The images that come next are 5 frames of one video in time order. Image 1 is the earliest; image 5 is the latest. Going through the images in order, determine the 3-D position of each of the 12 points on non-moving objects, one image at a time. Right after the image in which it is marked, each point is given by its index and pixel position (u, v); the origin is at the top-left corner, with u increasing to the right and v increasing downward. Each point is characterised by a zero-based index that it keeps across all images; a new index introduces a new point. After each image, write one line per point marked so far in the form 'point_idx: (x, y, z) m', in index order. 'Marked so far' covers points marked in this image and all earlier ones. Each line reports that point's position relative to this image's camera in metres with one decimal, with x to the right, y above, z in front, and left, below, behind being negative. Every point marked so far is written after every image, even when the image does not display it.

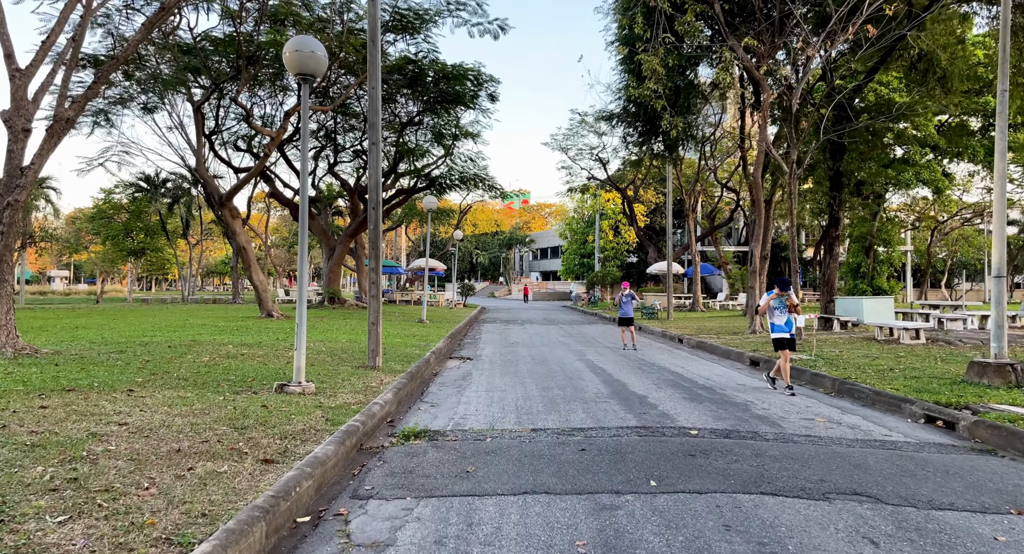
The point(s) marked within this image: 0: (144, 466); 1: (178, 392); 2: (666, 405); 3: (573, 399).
0: (-2.3, -1.2, +4.4) m
1: (-3.3, -1.1, +7.0) m
2: (+1.7, -1.4, +7.9) m
3: (+0.7, -1.4, +8.3) m
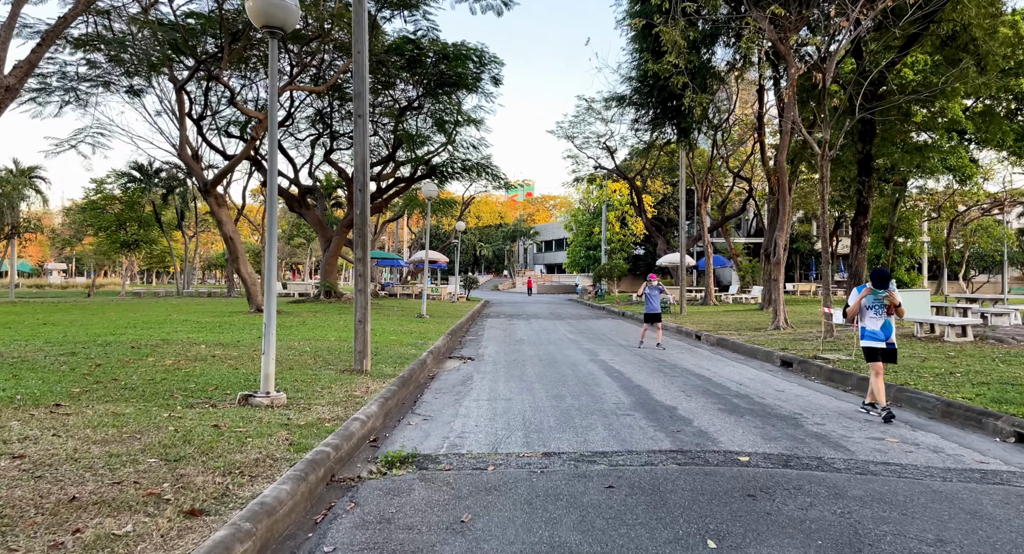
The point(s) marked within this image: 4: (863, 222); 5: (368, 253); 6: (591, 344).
0: (-2.3, -1.1, +3.2) m
1: (-3.2, -1.1, +5.8) m
2: (+1.8, -1.3, +6.7) m
3: (+0.8, -1.3, +7.1) m
4: (+8.9, +1.4, +18.0) m
5: (-1.8, +0.3, +9.1) m
6: (+1.6, -1.3, +14.1) m
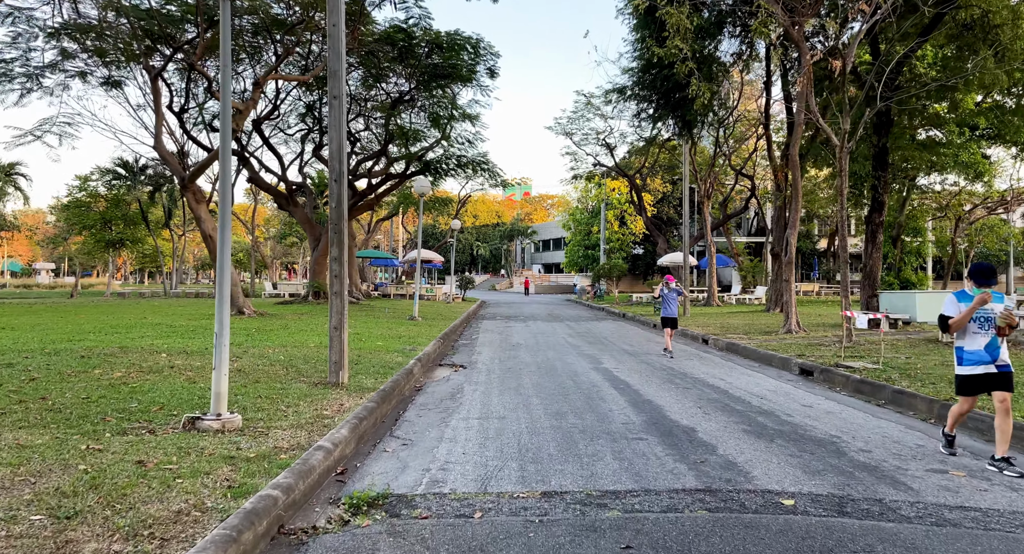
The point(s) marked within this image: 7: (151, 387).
0: (-2.3, -1.2, +2.3) m
1: (-3.3, -1.1, +4.9) m
2: (+1.7, -1.3, +5.7) m
3: (+0.7, -1.3, +6.1) m
4: (+8.8, +1.4, +17.1) m
5: (-1.9, +0.3, +8.1) m
6: (+1.5, -1.3, +13.2) m
7: (-3.5, -1.1, +6.9) m
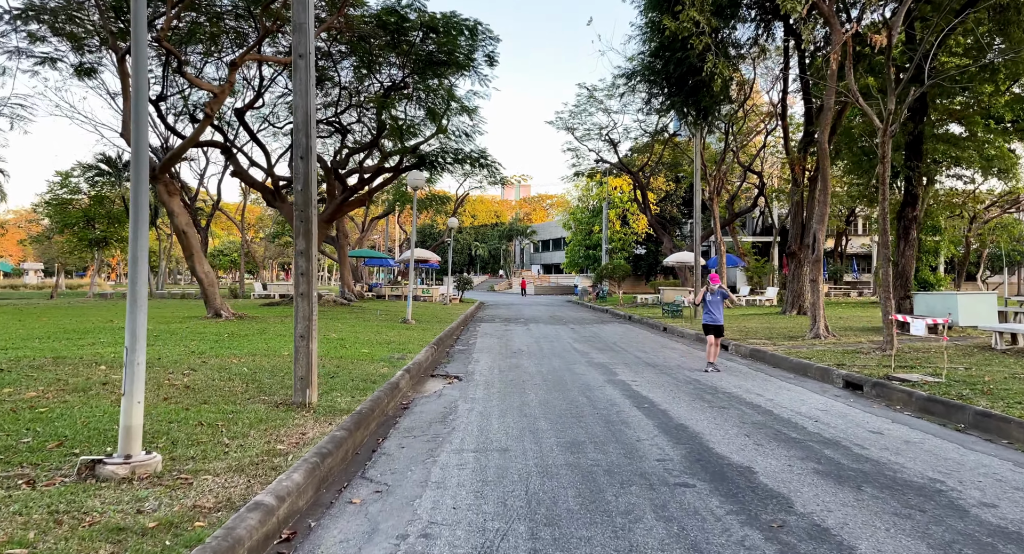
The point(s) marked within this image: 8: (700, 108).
0: (-2.3, -1.1, +0.8) m
1: (-3.2, -1.0, +3.4) m
2: (+1.8, -1.3, +4.3) m
3: (+0.8, -1.3, +4.7) m
4: (+8.8, +1.4, +15.7) m
5: (-1.9, +0.3, +6.7) m
6: (+1.5, -1.3, +11.8) m
7: (-3.5, -1.0, +5.5) m
8: (+5.2, +4.7, +19.9) m
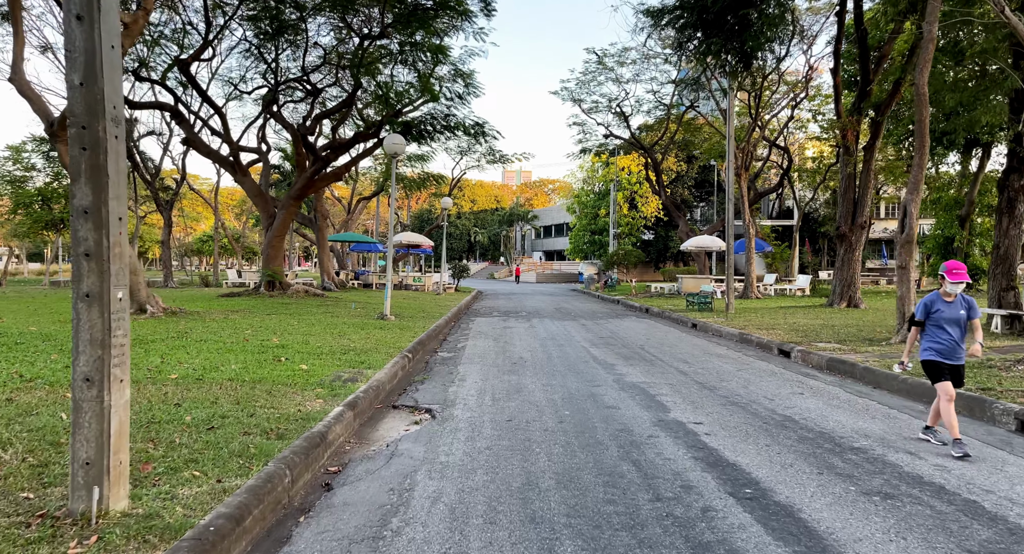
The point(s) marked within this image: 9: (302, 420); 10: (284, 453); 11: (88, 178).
0: (-2.3, -1.2, -2.4) m
1: (-3.3, -1.0, +0.2) m
2: (+1.7, -1.3, +1.1) m
3: (+0.7, -1.3, +1.4) m
4: (+8.8, +1.6, +12.4) m
5: (-1.9, +0.4, +3.4) m
6: (+1.5, -1.2, +8.5) m
7: (-3.5, -1.0, +2.2) m
8: (+5.2, +5.0, +16.5) m
9: (-1.7, -1.1, +5.7) m
10: (-1.5, -1.1, +4.7) m
11: (-1.9, +0.5, +3.3) m
